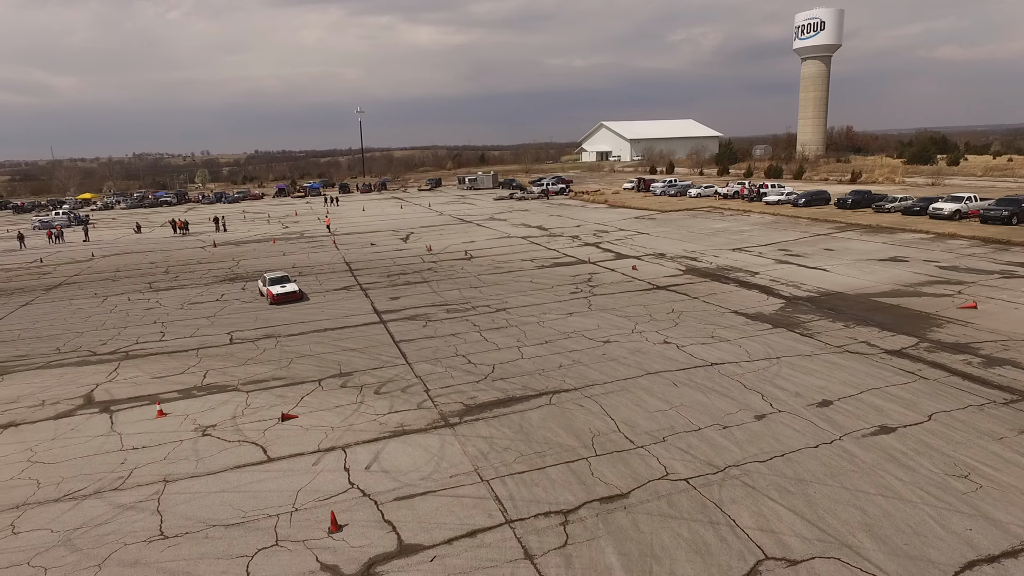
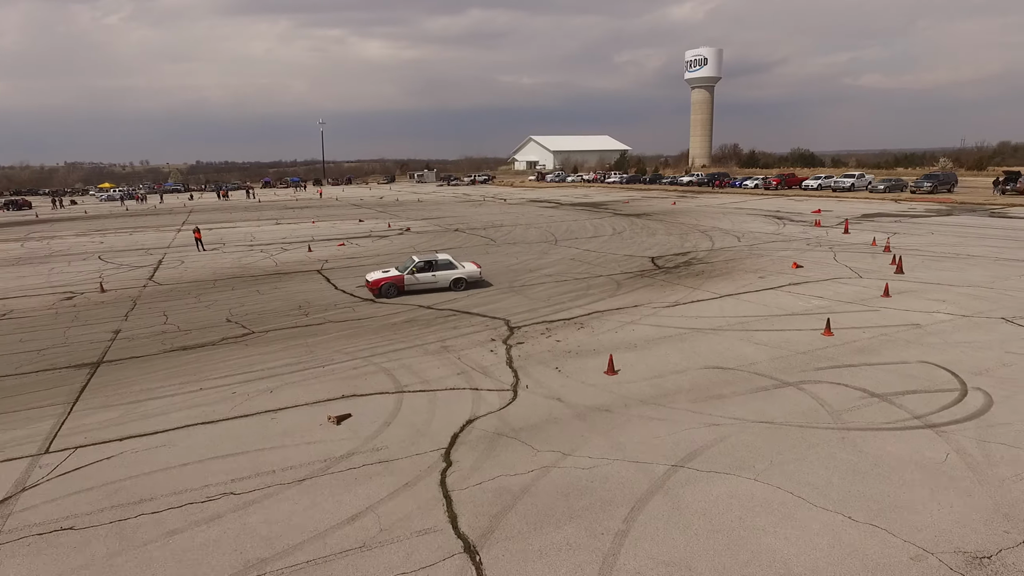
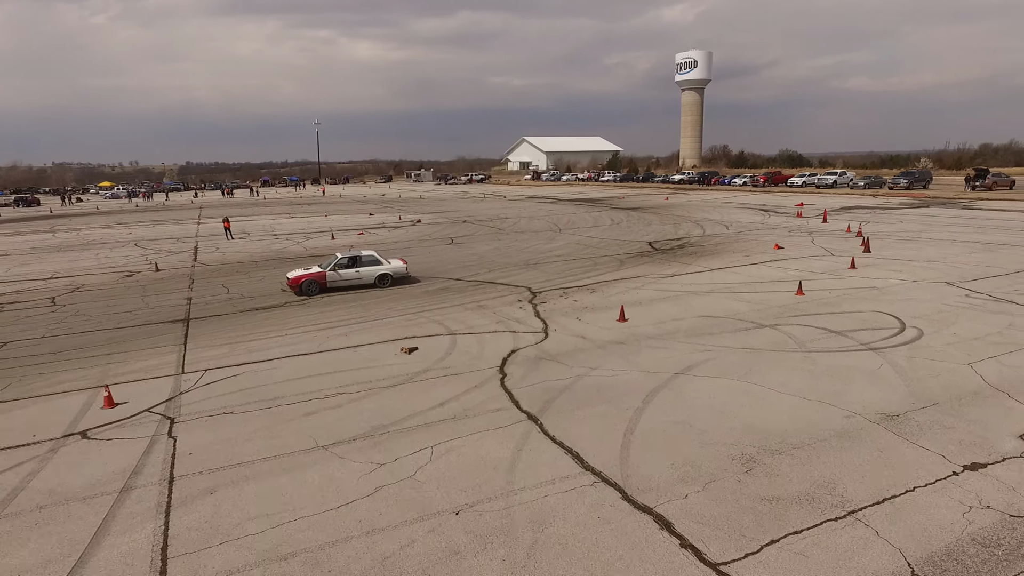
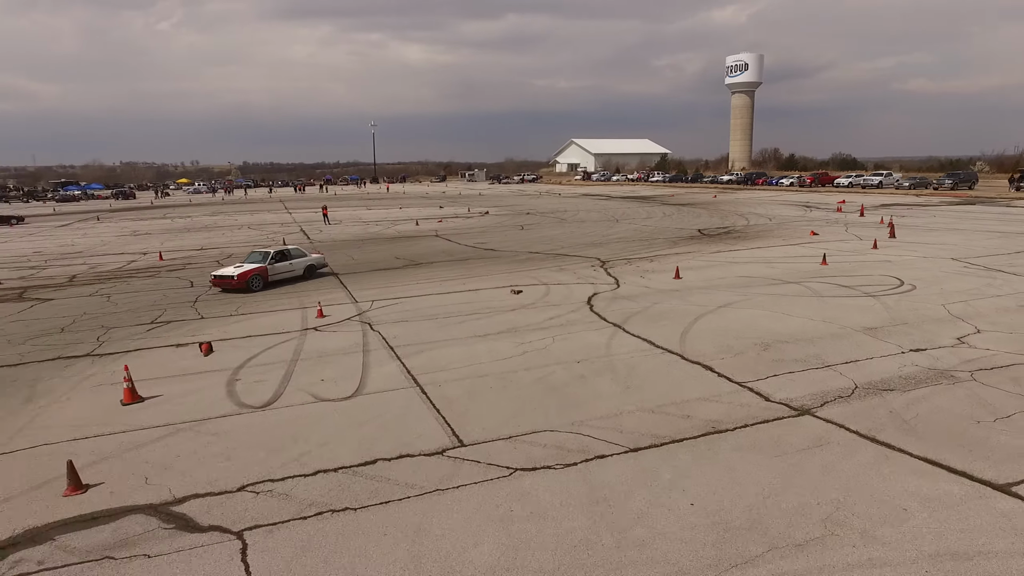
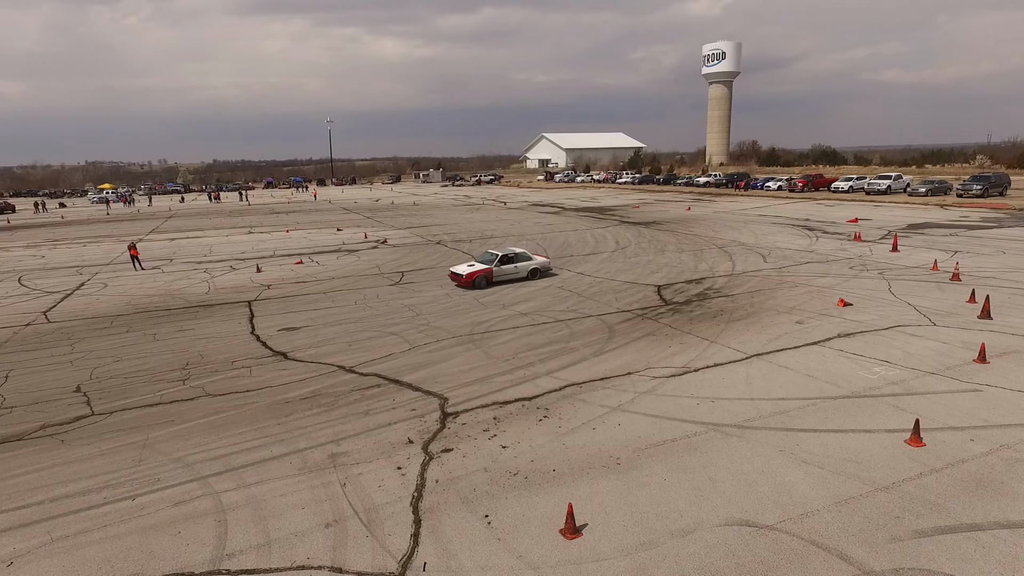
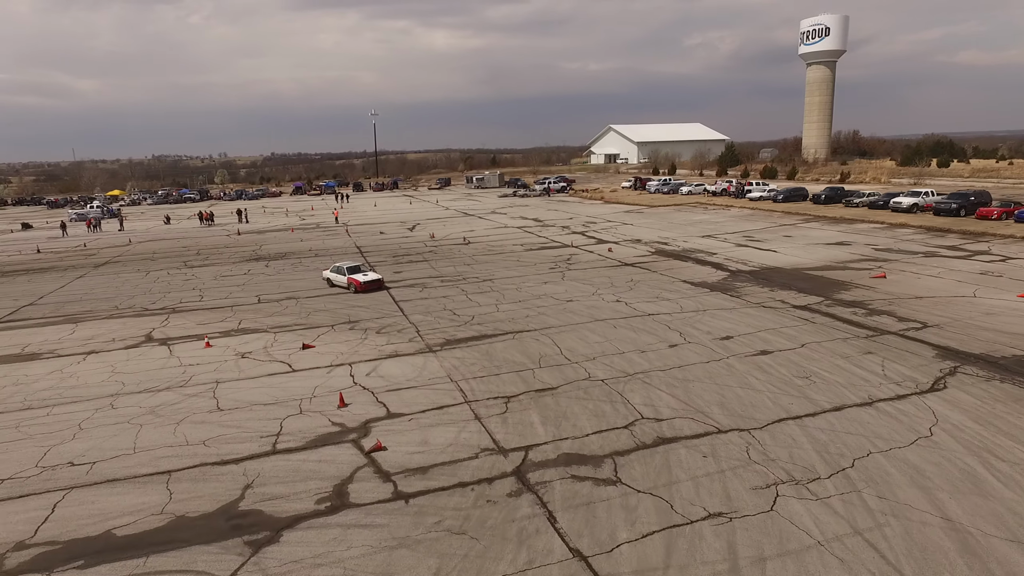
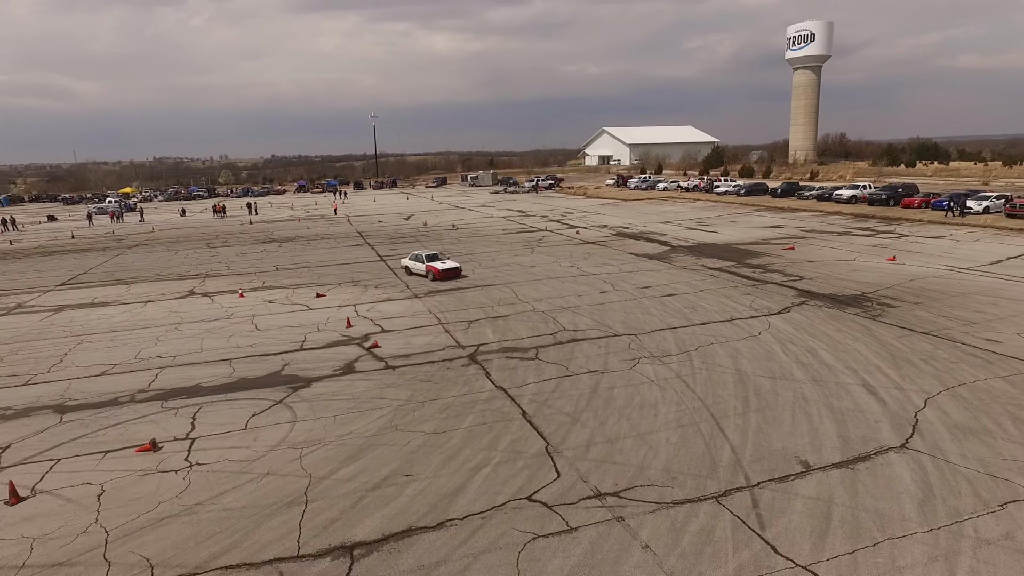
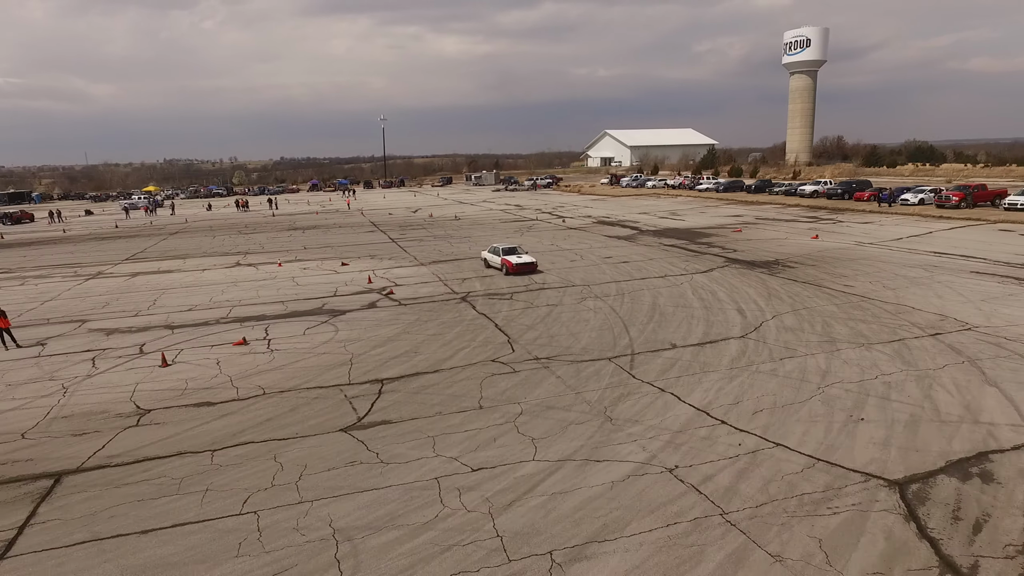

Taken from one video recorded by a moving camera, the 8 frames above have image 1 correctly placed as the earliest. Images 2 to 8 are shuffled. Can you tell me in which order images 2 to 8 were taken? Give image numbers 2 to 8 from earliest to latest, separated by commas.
6, 7, 8, 5, 2, 3, 4
